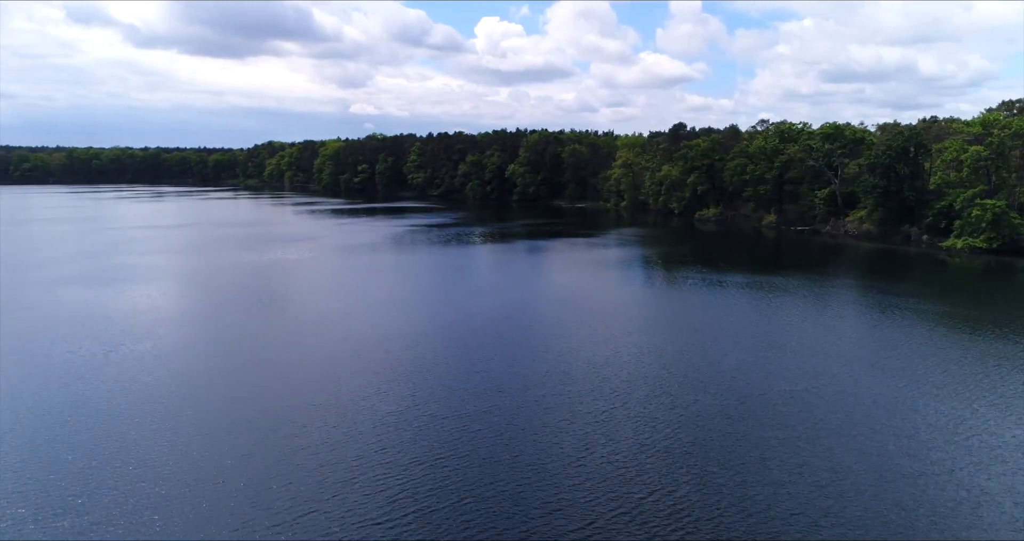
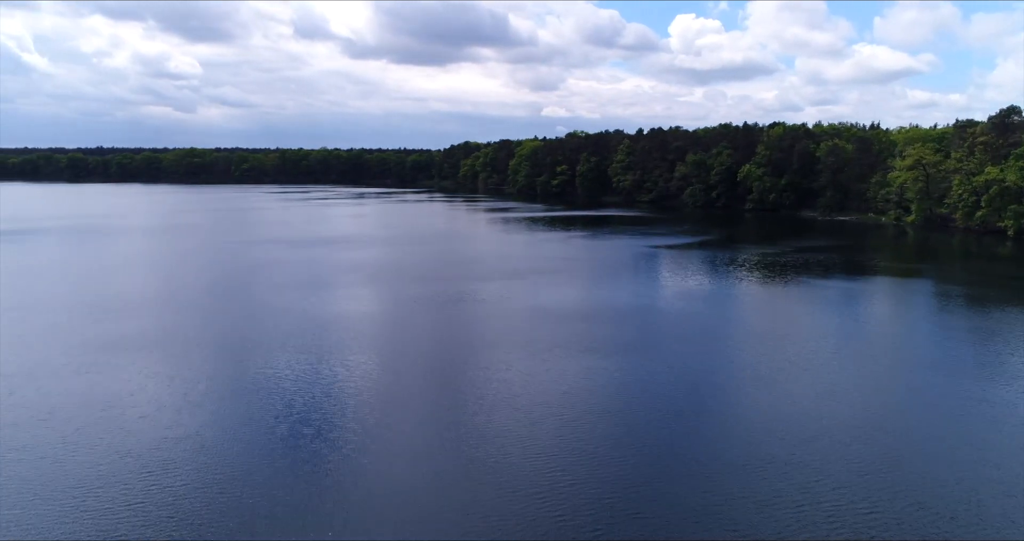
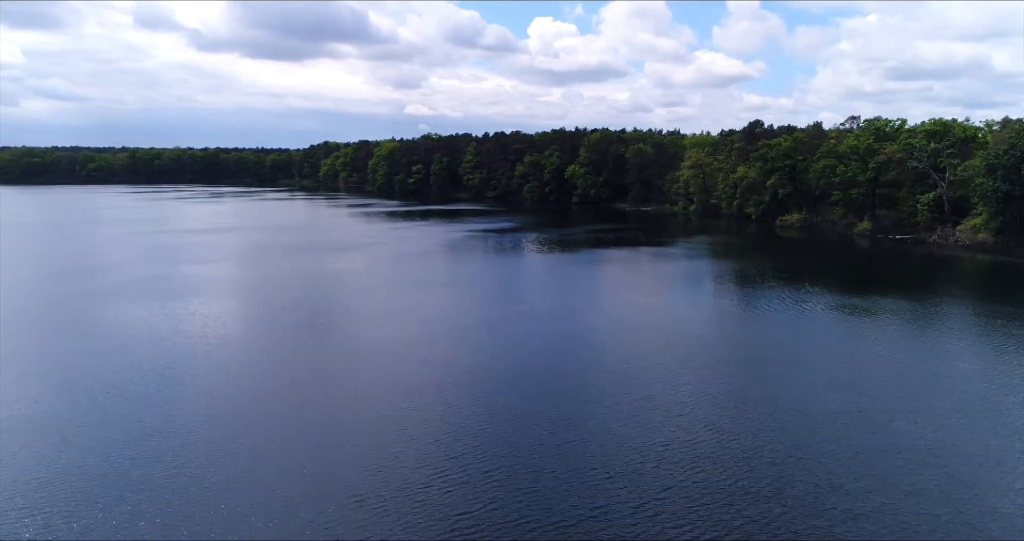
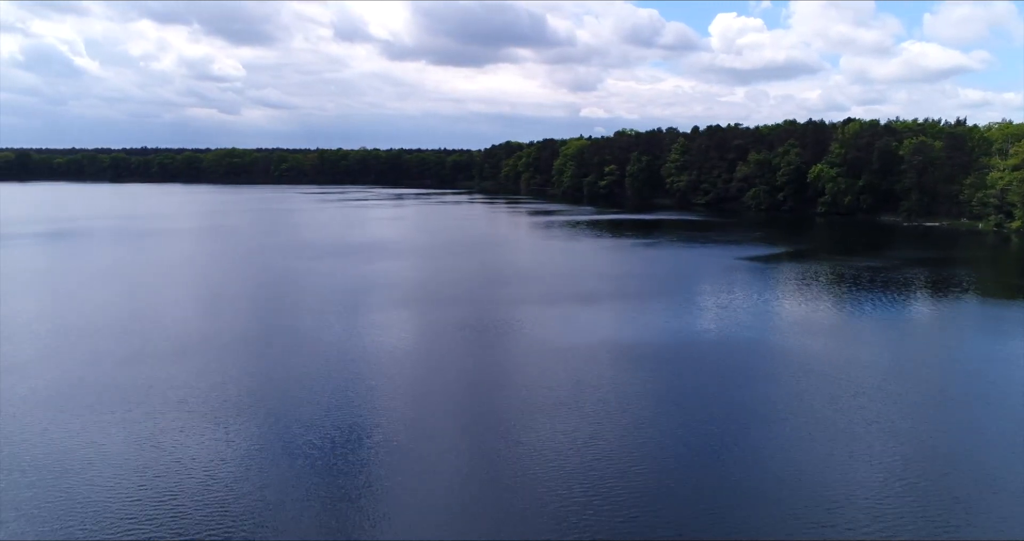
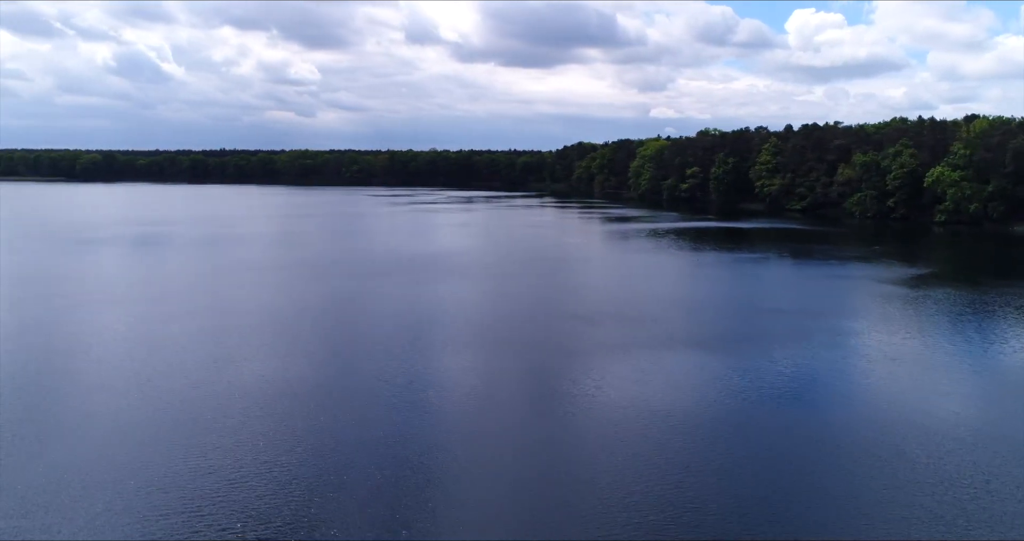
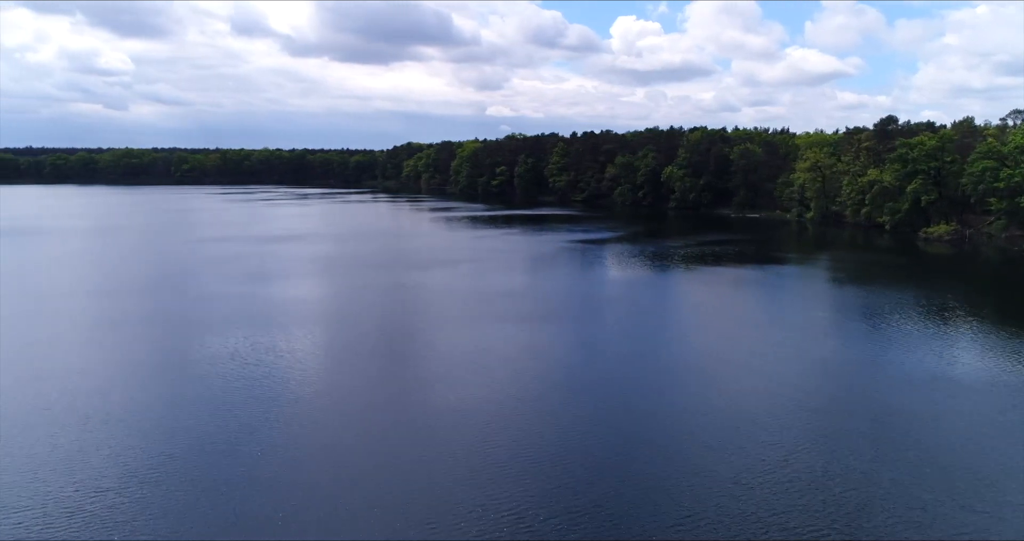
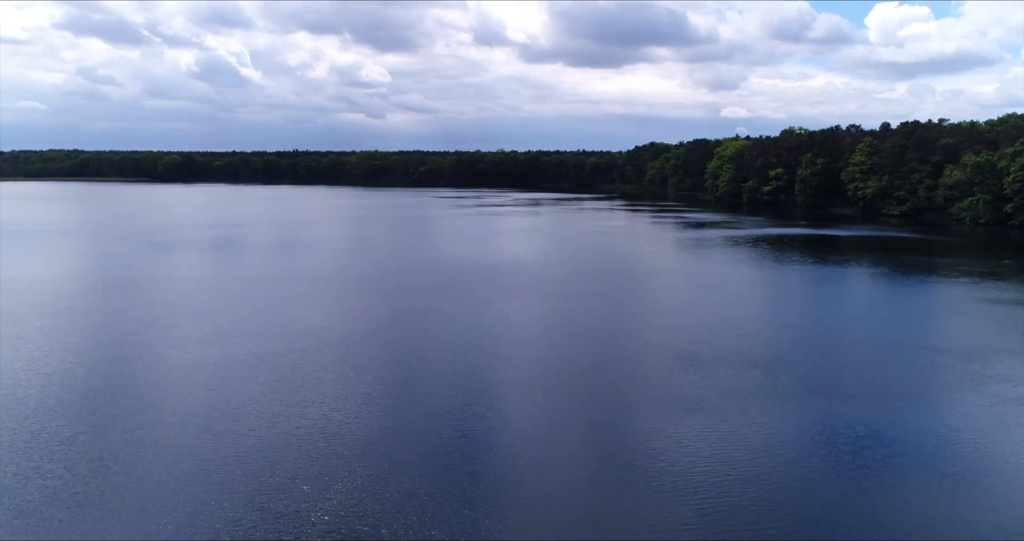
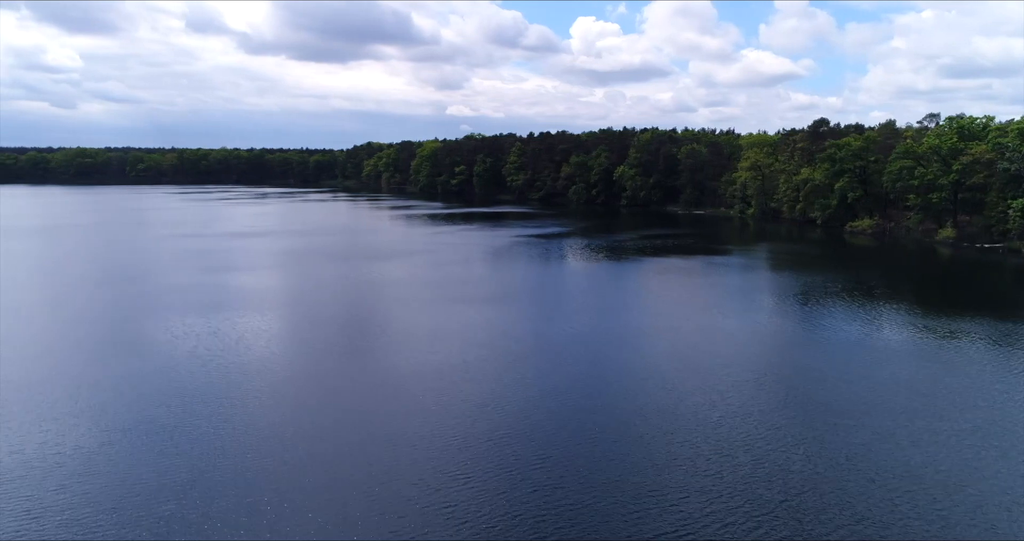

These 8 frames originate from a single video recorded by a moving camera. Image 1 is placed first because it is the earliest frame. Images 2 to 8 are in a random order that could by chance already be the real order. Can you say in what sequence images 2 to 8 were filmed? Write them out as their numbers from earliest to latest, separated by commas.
3, 8, 6, 2, 4, 5, 7
